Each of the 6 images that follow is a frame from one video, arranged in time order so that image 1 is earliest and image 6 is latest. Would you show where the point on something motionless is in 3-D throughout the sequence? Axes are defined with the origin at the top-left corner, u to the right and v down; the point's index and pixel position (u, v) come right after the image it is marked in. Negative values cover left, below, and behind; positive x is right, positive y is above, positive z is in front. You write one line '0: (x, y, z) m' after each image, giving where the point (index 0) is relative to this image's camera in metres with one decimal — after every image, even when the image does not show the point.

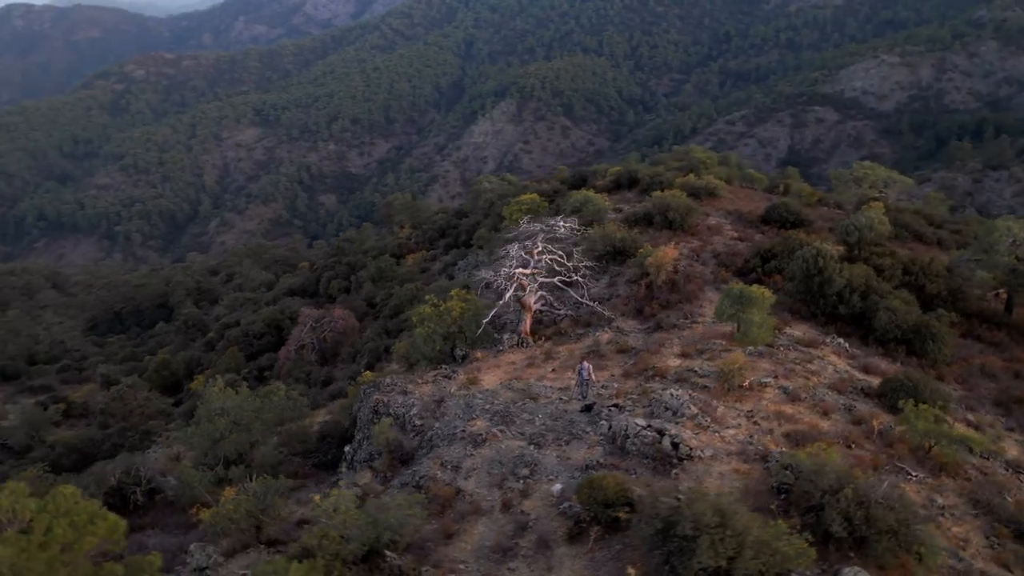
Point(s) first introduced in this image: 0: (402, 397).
0: (-1.9, -1.9, +11.7) m
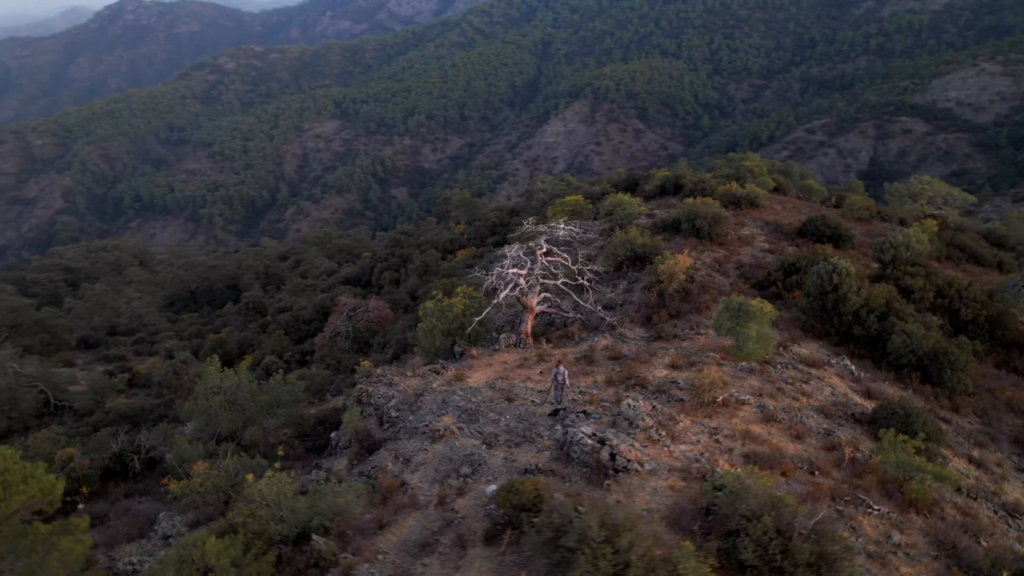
0: (-2.2, -1.8, +12.0) m
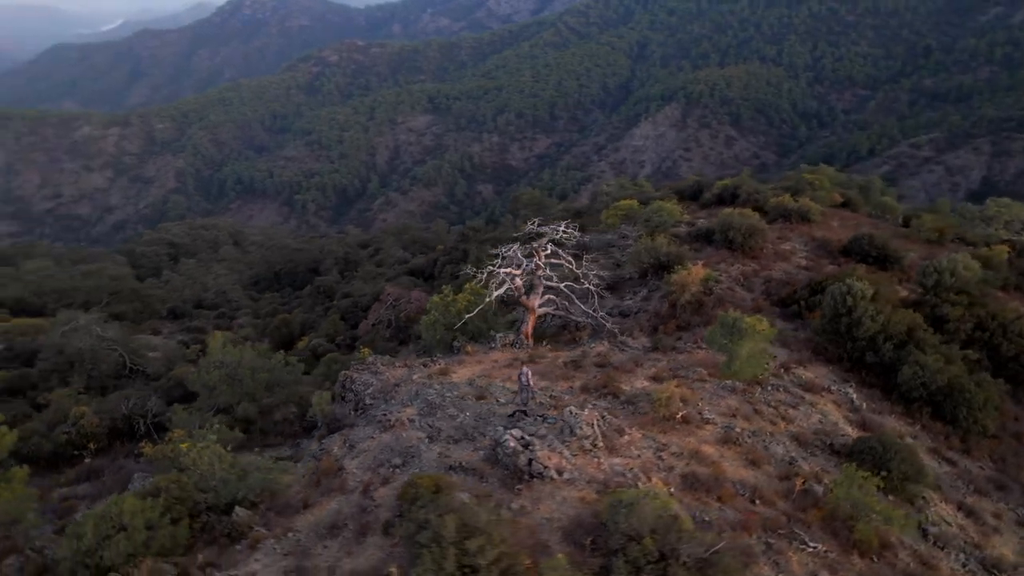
0: (-2.6, -1.6, +12.2) m
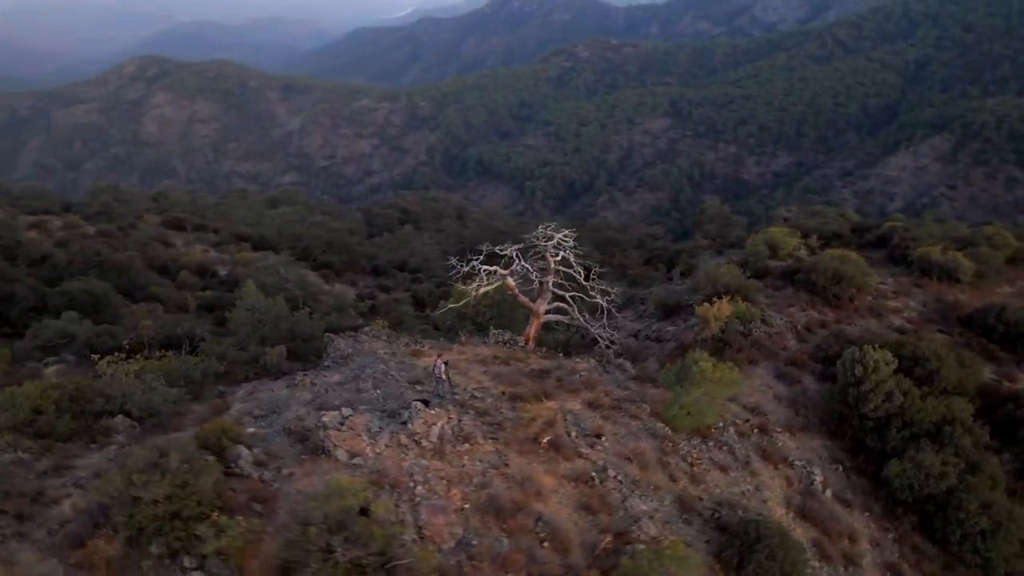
0: (-3.2, -1.1, +13.2) m
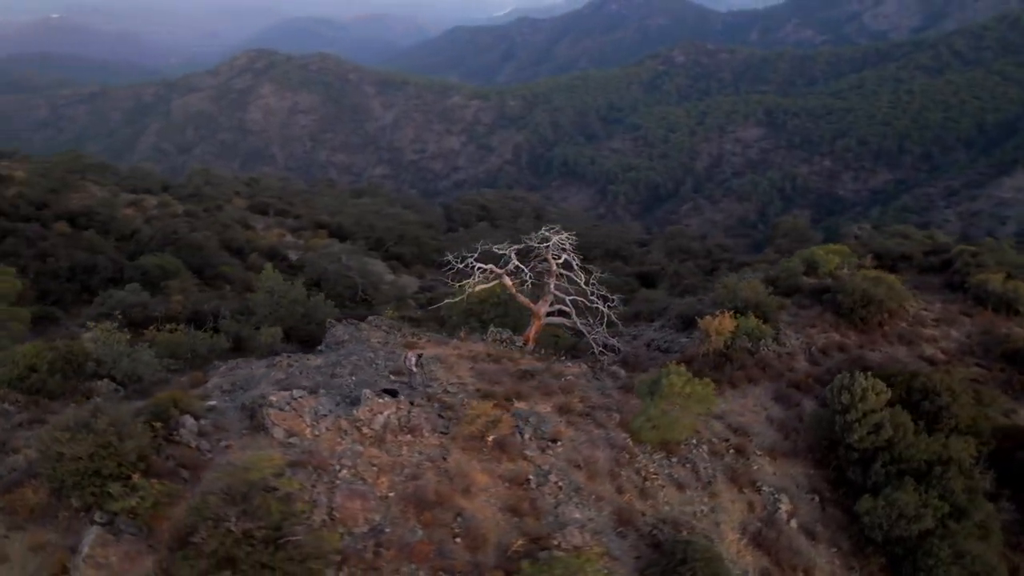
0: (-3.3, -0.9, +13.6) m
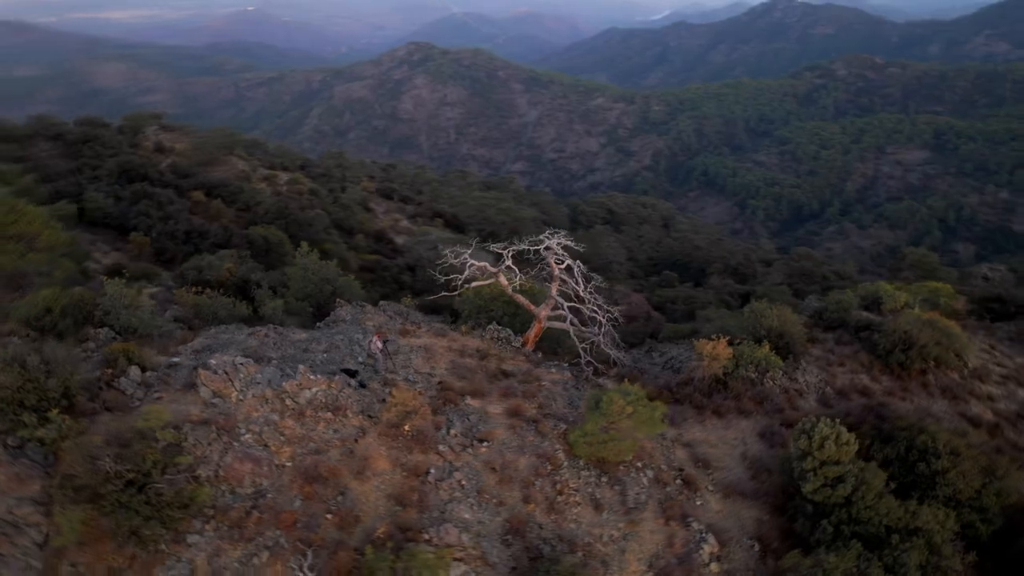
0: (-3.3, -0.5, +14.3) m
